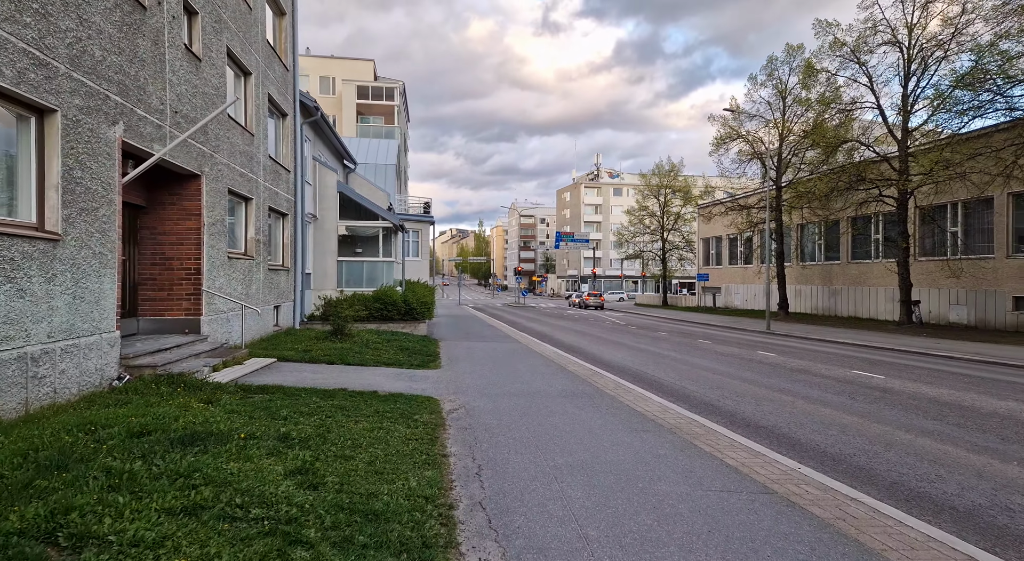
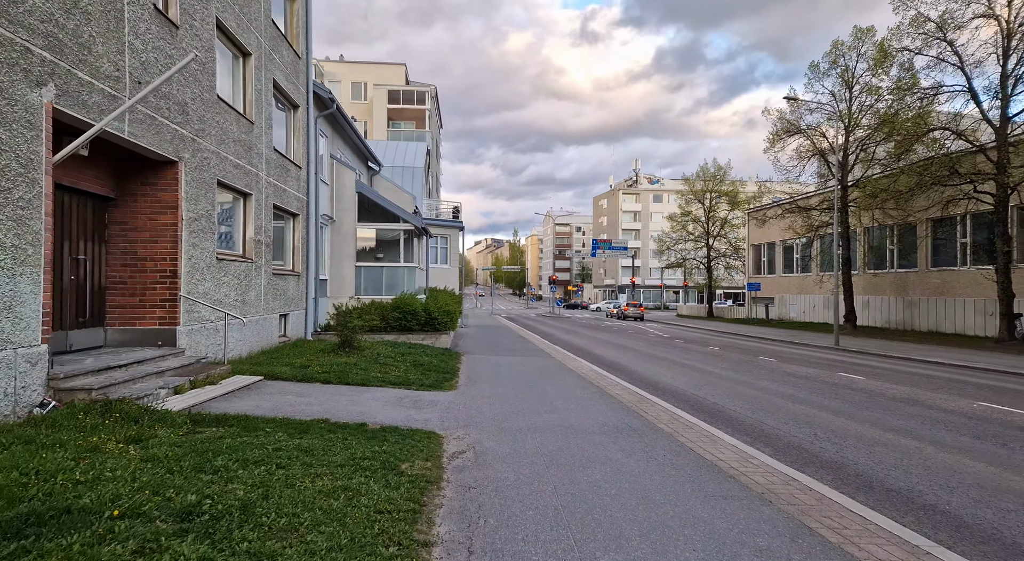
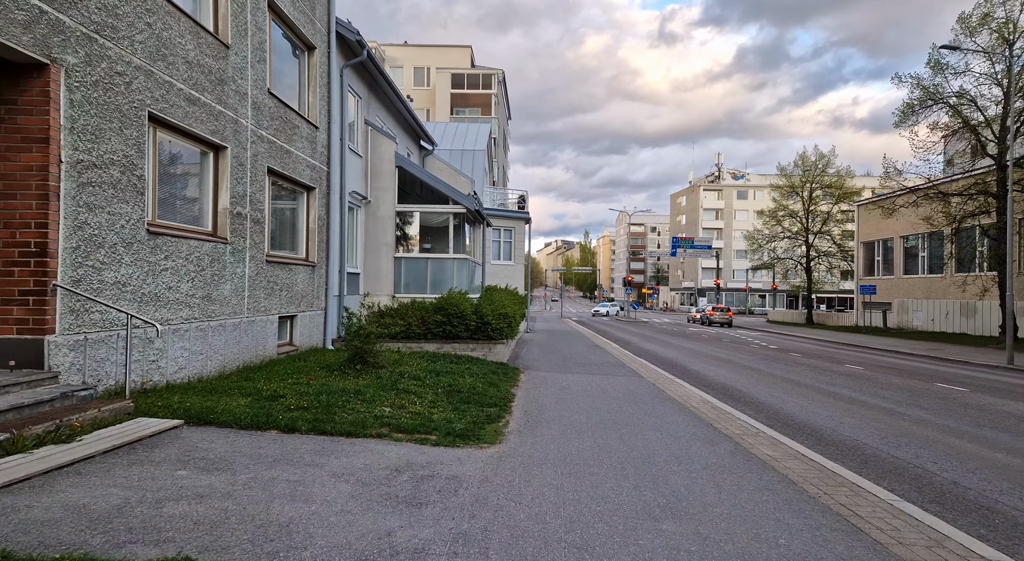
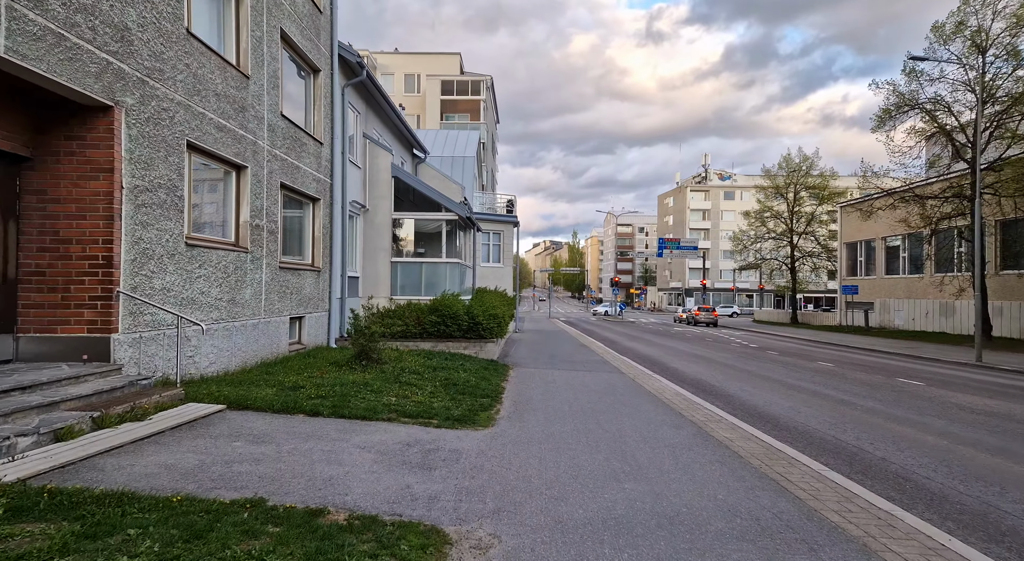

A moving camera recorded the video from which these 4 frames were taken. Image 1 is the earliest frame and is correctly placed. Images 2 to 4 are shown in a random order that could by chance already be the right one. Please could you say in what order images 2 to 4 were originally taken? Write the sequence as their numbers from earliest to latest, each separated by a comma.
2, 4, 3
